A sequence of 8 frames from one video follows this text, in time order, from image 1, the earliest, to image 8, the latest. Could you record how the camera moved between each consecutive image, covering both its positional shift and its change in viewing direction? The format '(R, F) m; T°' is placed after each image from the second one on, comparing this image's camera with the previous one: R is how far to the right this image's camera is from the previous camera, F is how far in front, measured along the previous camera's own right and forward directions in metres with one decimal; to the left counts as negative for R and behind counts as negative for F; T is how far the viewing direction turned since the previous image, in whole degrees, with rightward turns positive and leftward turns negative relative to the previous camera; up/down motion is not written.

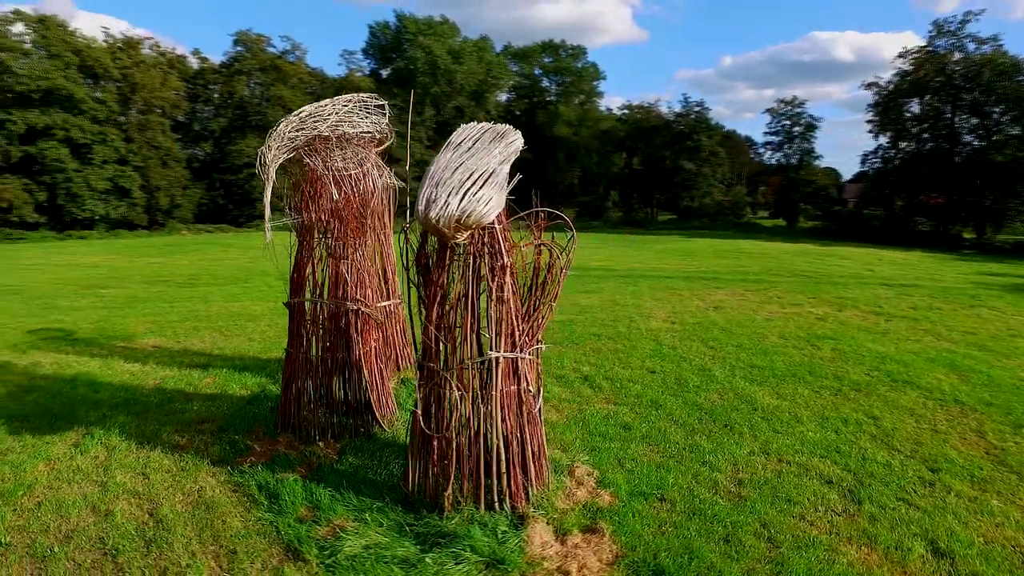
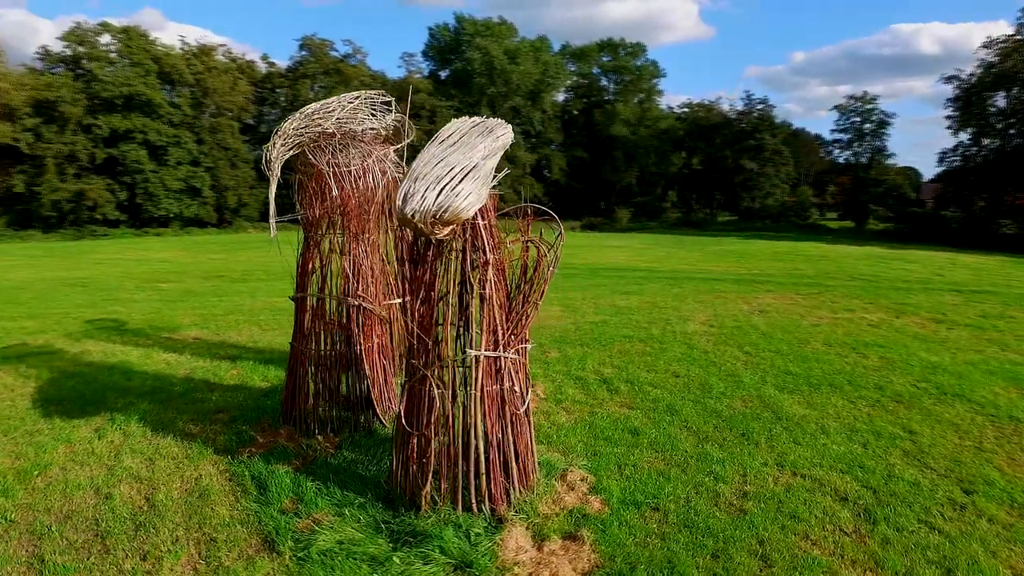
(+0.4, +0.1) m; -5°
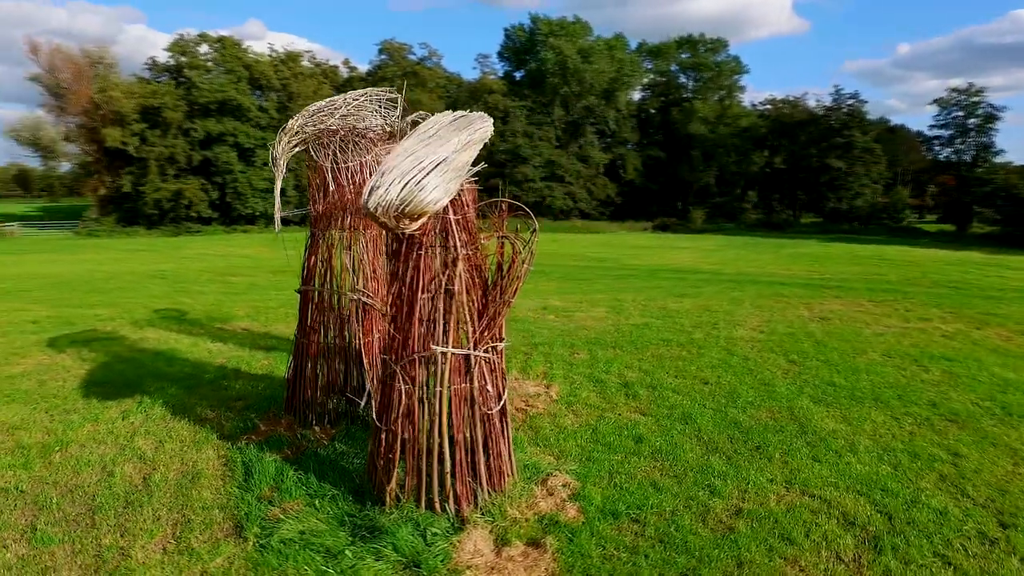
(+0.6, +0.1) m; -7°
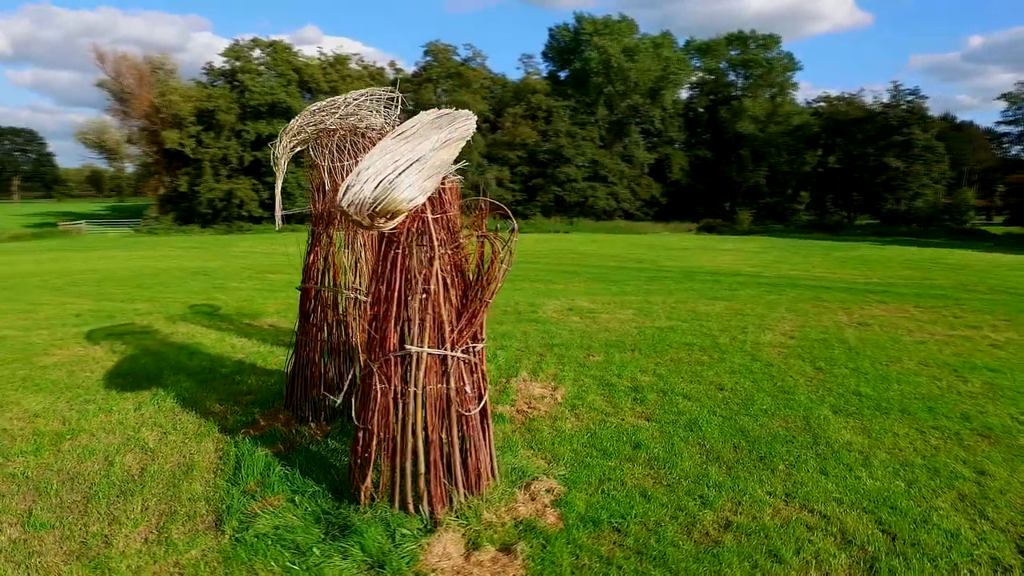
(+0.4, +0.1) m; -4°
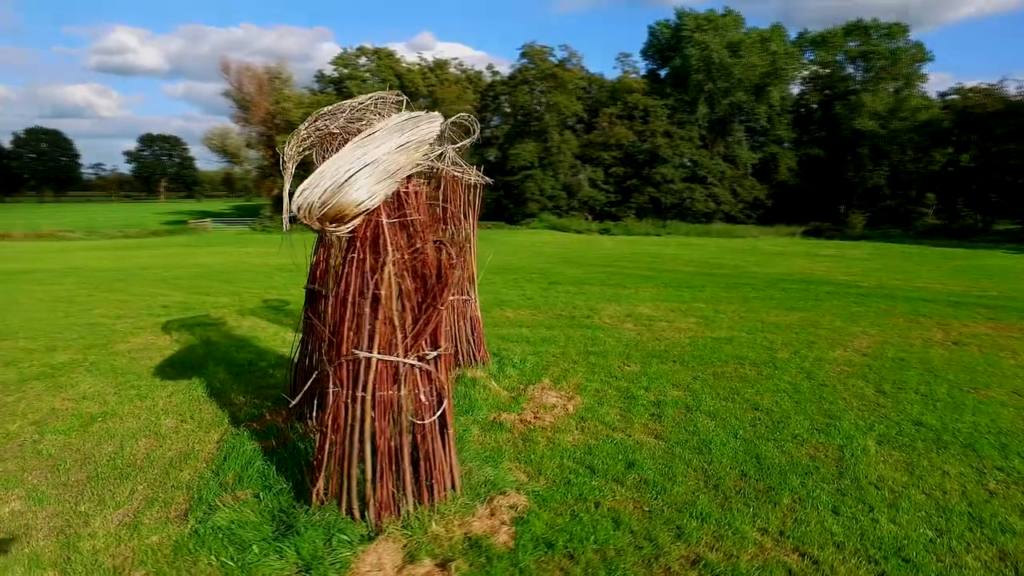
(+0.7, +0.2) m; -9°
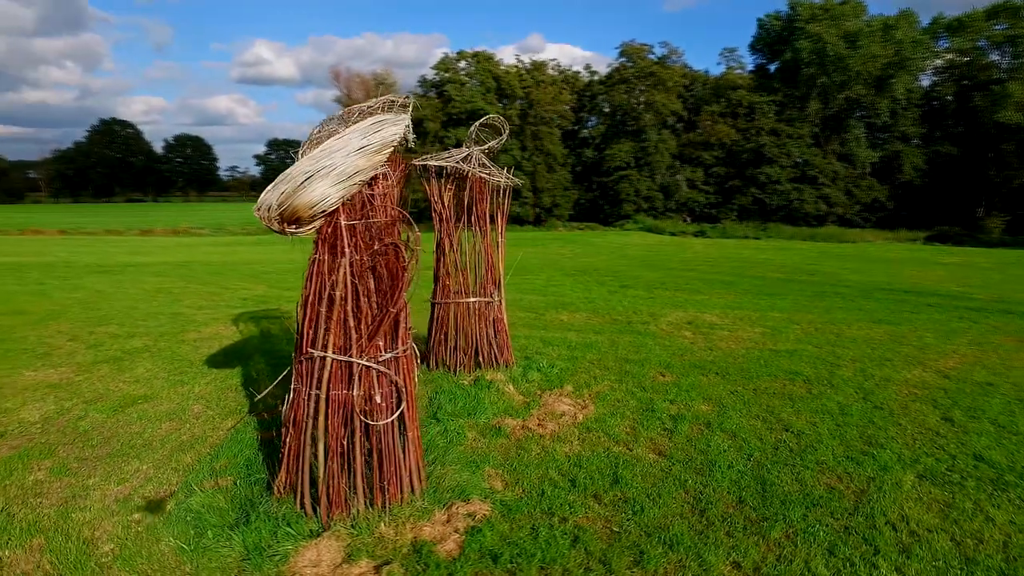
(+0.8, +0.1) m; -9°
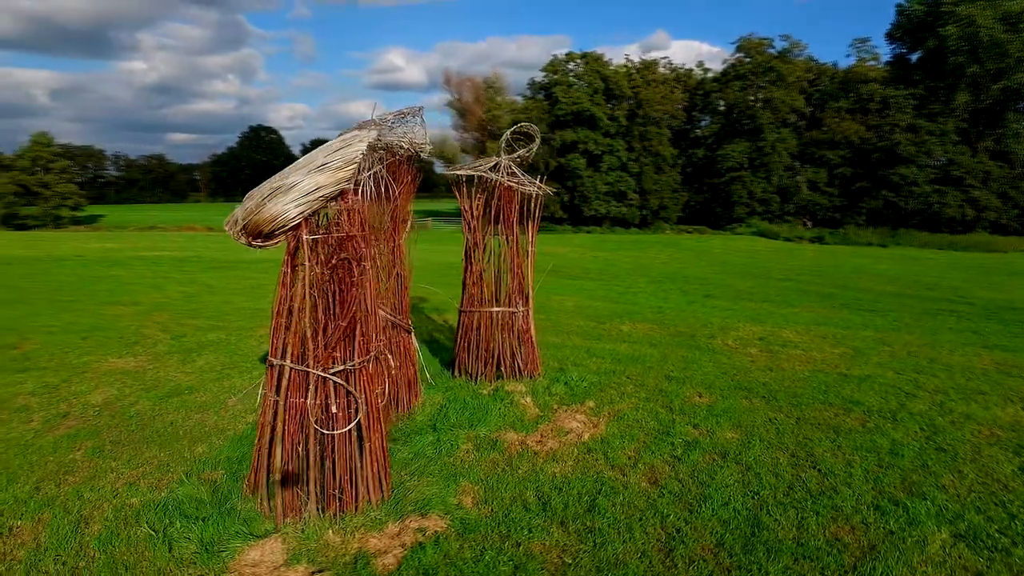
(+0.8, +0.1) m; -10°
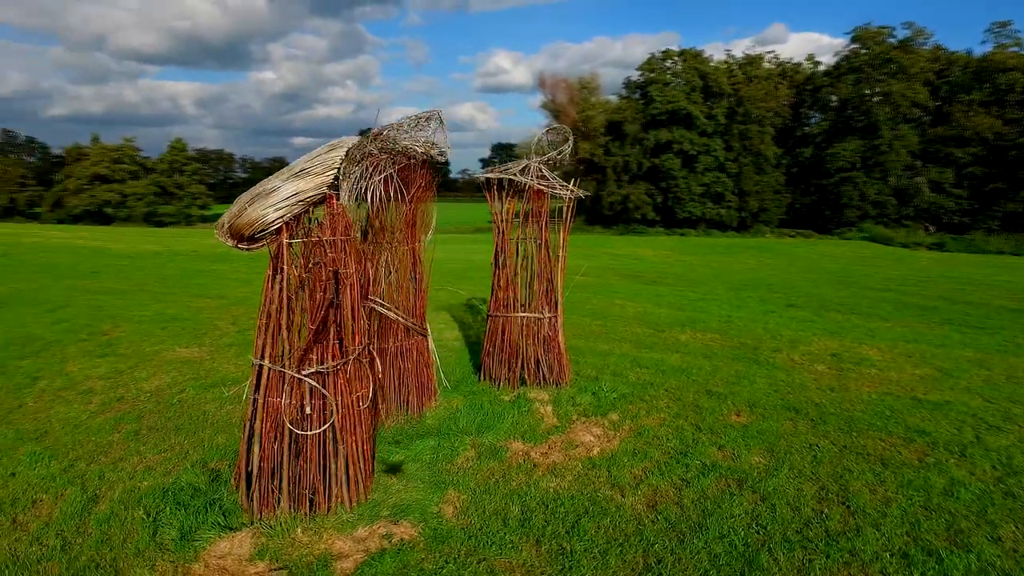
(+0.7, +0.2) m; -9°
